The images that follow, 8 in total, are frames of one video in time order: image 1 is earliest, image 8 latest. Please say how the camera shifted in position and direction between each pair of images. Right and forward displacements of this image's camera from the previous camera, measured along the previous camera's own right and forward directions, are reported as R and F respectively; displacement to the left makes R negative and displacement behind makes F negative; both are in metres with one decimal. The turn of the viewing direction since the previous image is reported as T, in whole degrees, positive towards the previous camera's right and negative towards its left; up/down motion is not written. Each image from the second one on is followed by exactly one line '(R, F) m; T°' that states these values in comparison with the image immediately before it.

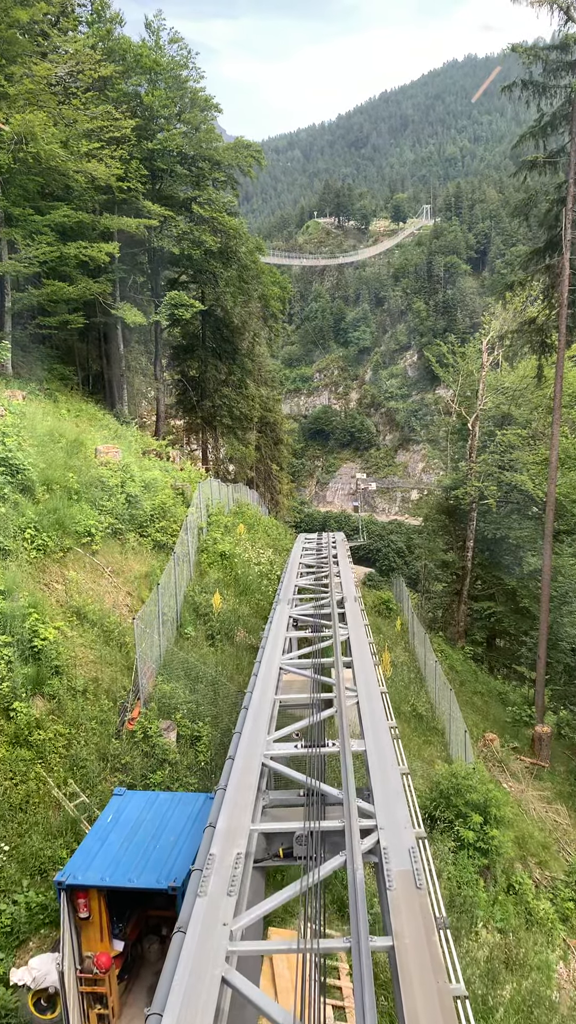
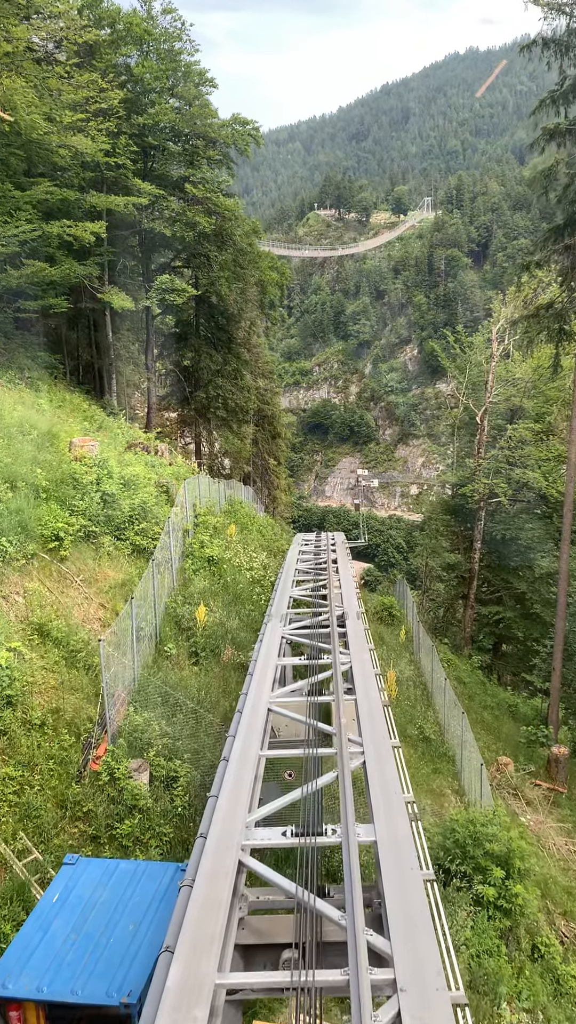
(0.0, +1.1) m; 0°
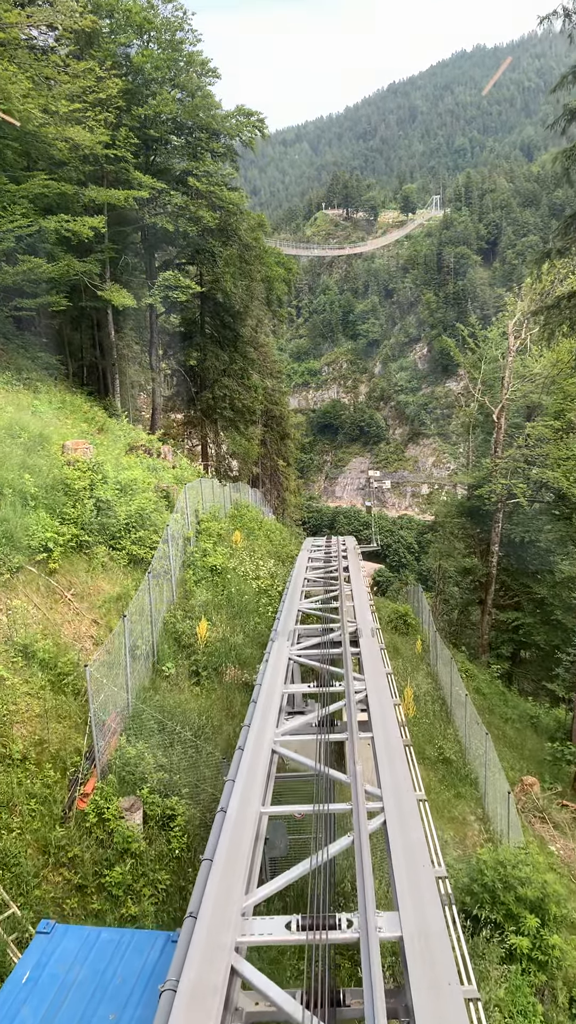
(0.0, +0.7) m; -1°
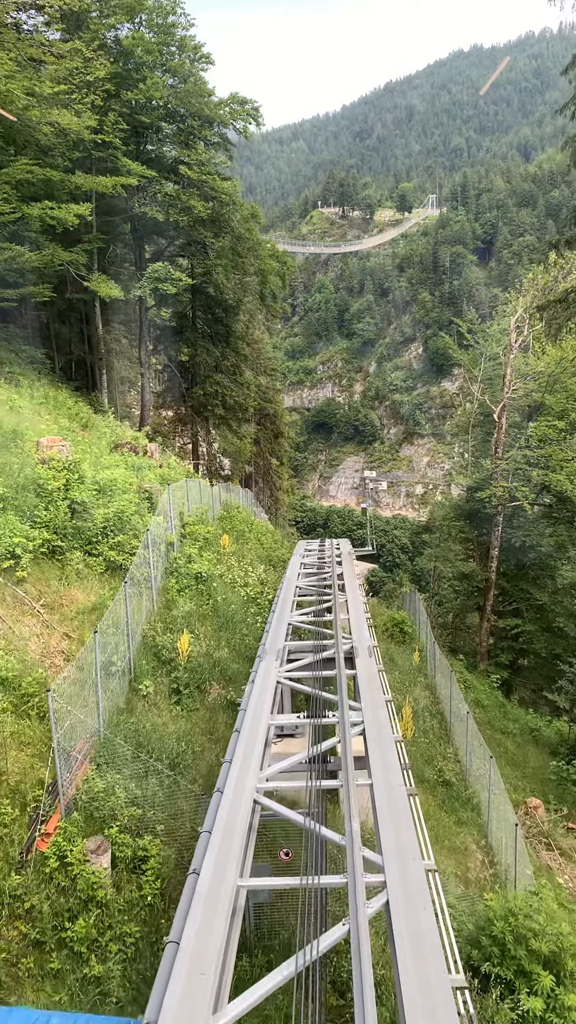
(0.0, +0.6) m; 0°
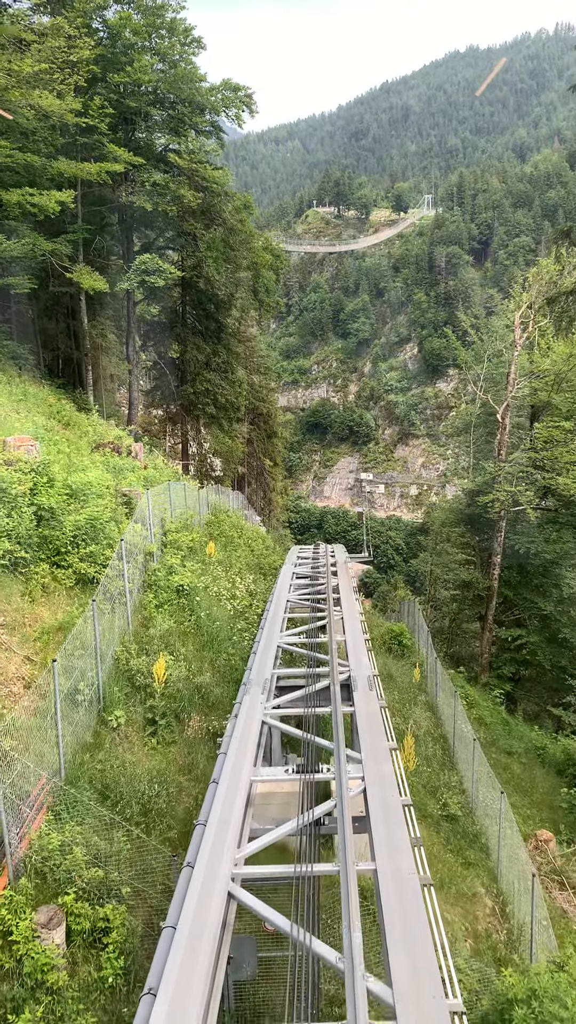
(0.0, +0.8) m; 0°
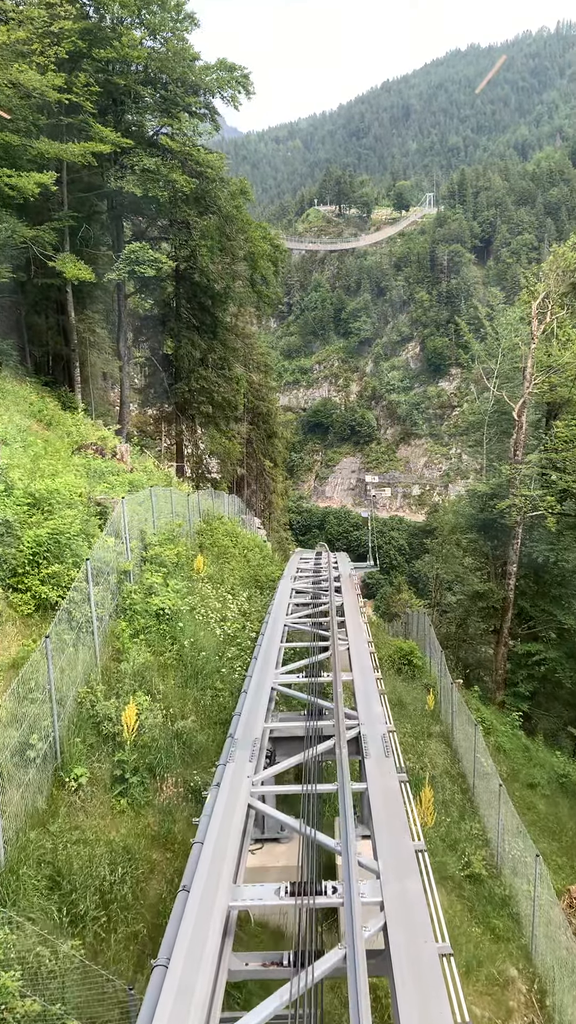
(0.0, +1.1) m; 0°
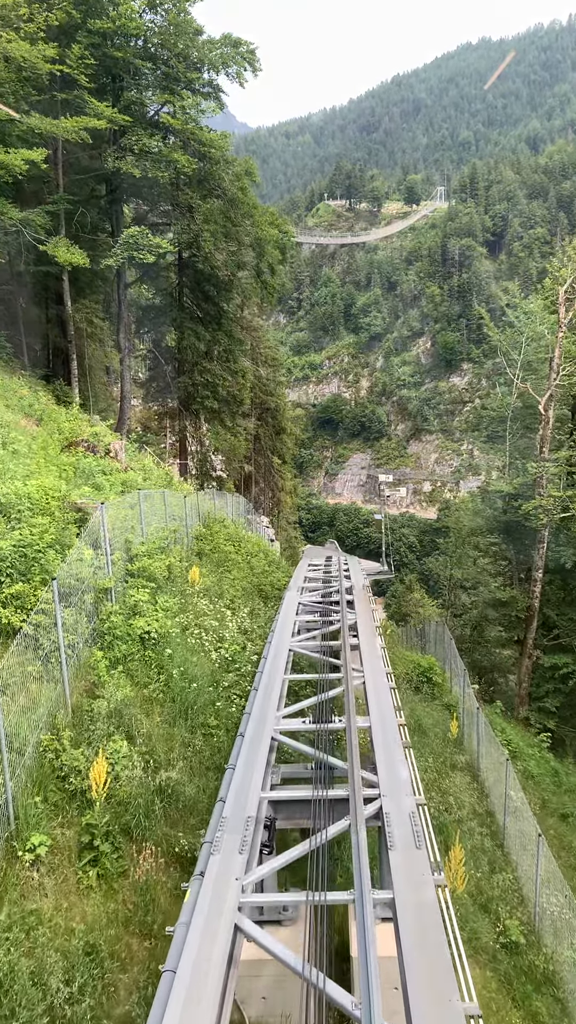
(0.0, +1.0) m; -1°
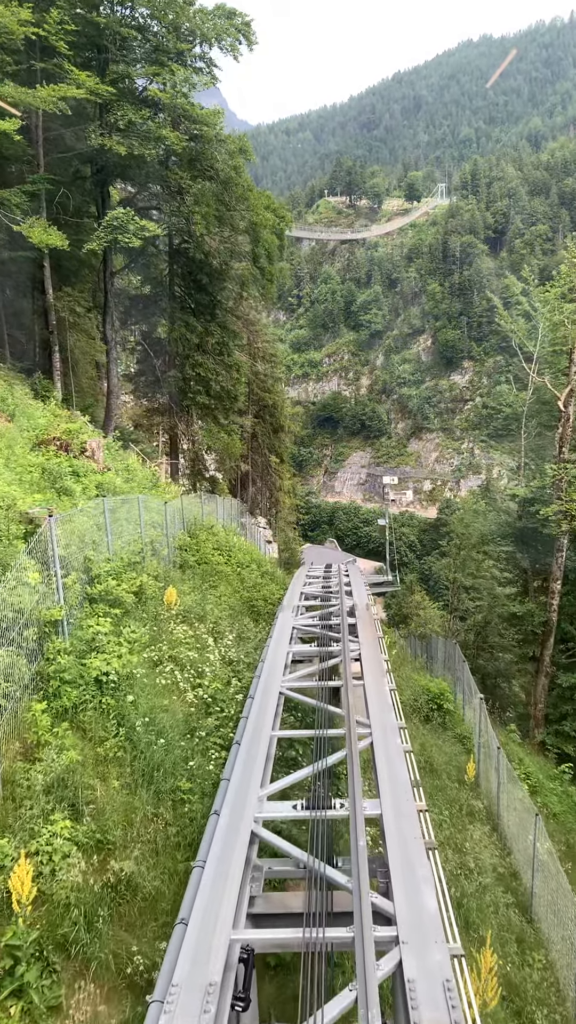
(+0.1, +1.1) m; 0°
